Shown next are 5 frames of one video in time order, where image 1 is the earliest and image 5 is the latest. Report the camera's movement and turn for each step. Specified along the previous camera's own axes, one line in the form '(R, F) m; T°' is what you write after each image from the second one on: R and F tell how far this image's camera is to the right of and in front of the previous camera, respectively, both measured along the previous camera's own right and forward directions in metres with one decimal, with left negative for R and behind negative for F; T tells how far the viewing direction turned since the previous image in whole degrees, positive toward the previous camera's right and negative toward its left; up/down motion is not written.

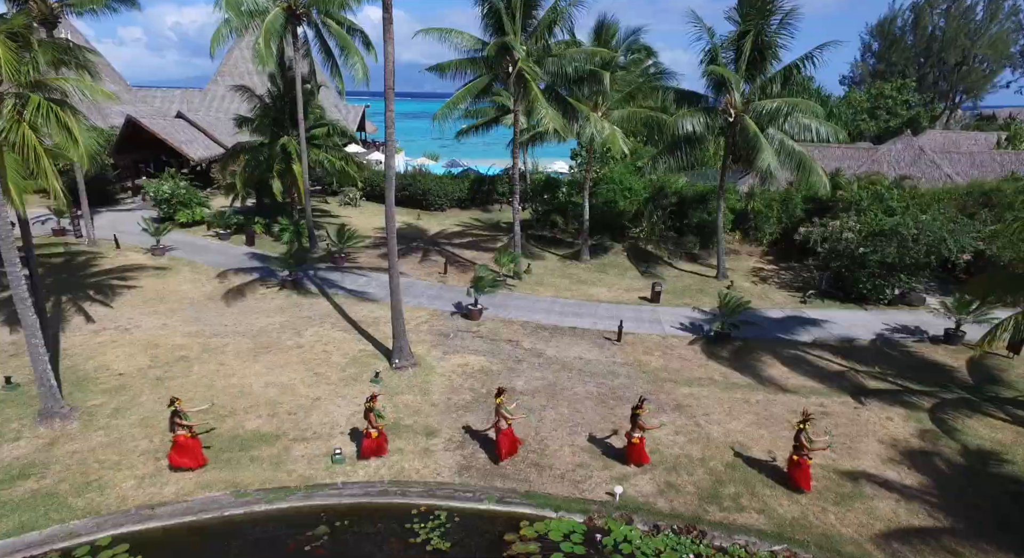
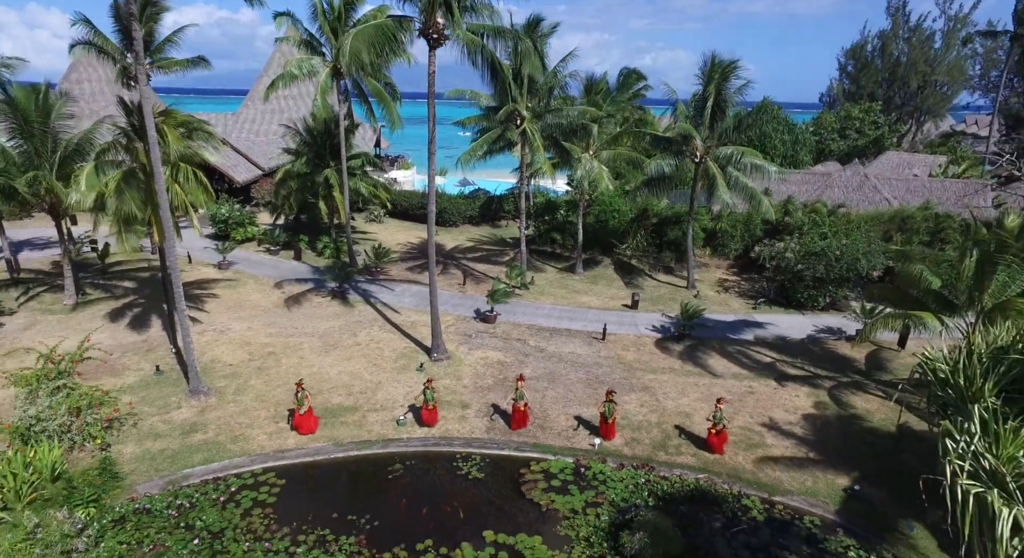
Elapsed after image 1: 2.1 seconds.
(-0.3, -5.0) m; 0°
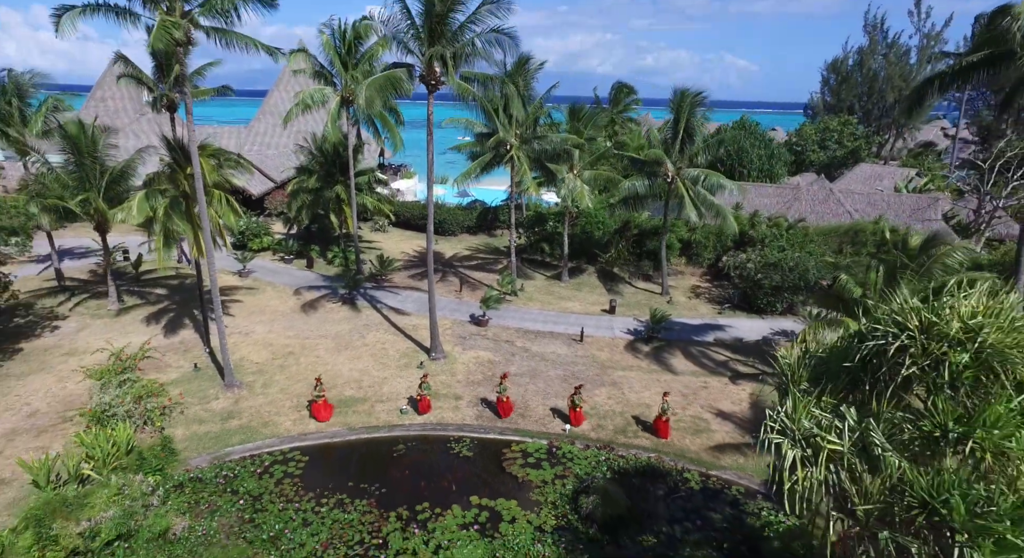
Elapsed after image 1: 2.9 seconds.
(+0.5, -3.0) m; 0°
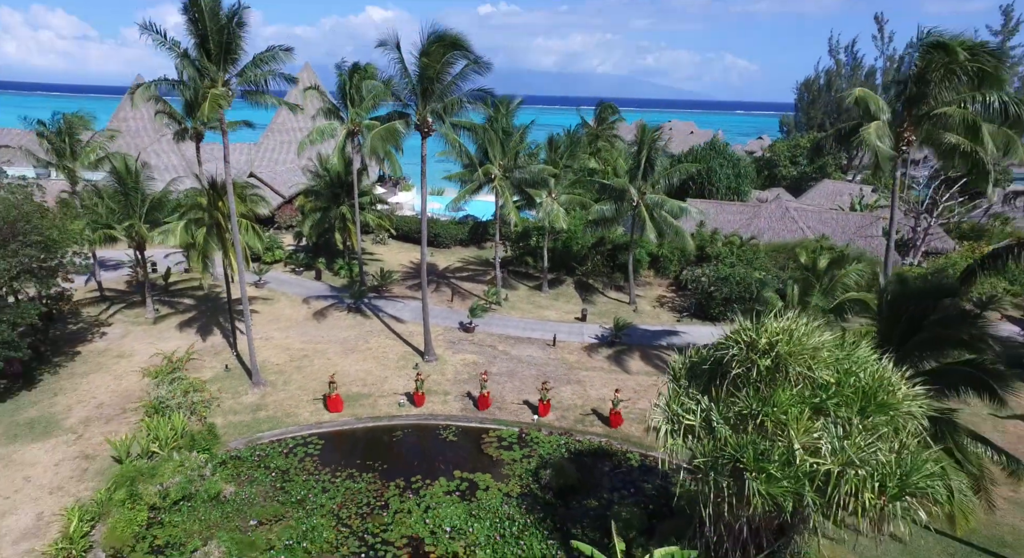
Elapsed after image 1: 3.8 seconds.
(+0.7, -4.1) m; 0°
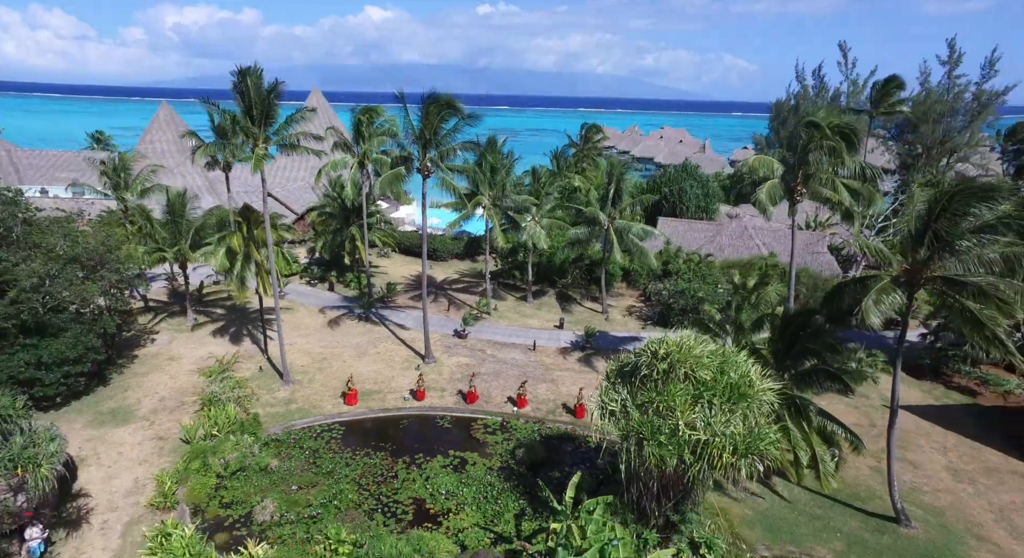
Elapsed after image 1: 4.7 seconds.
(+0.7, -5.2) m; 0°
